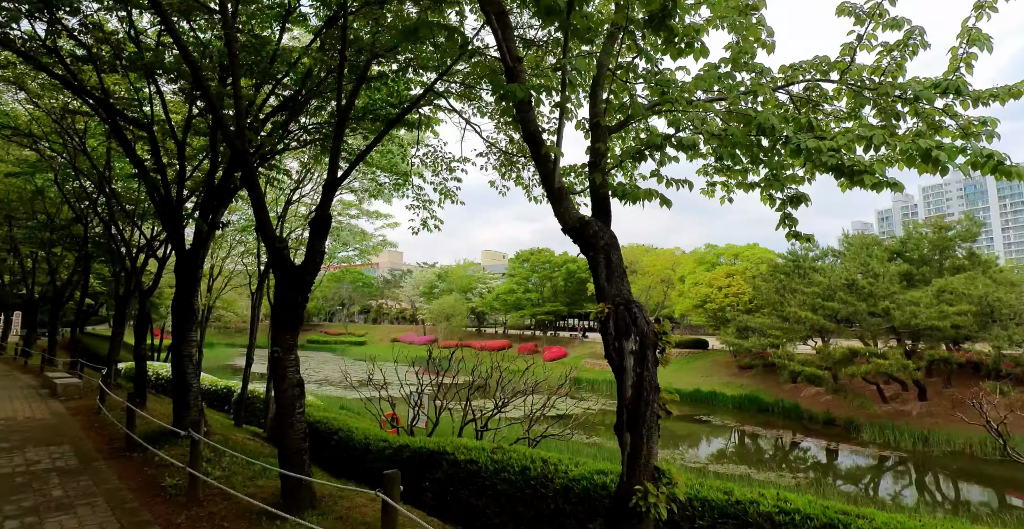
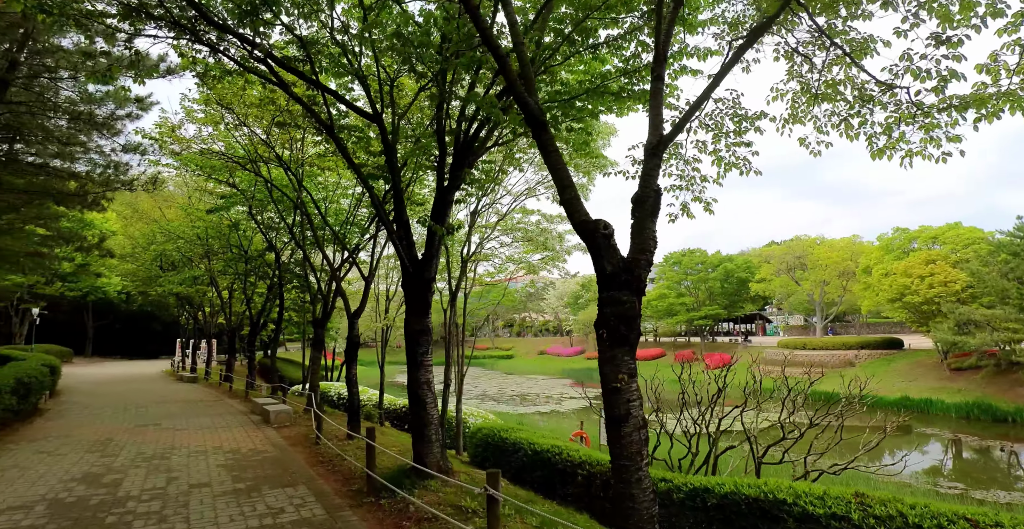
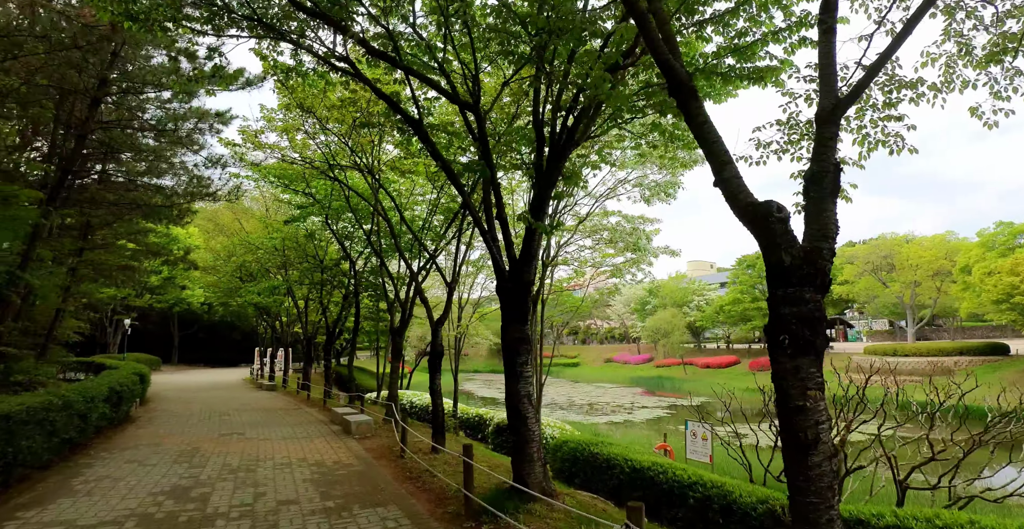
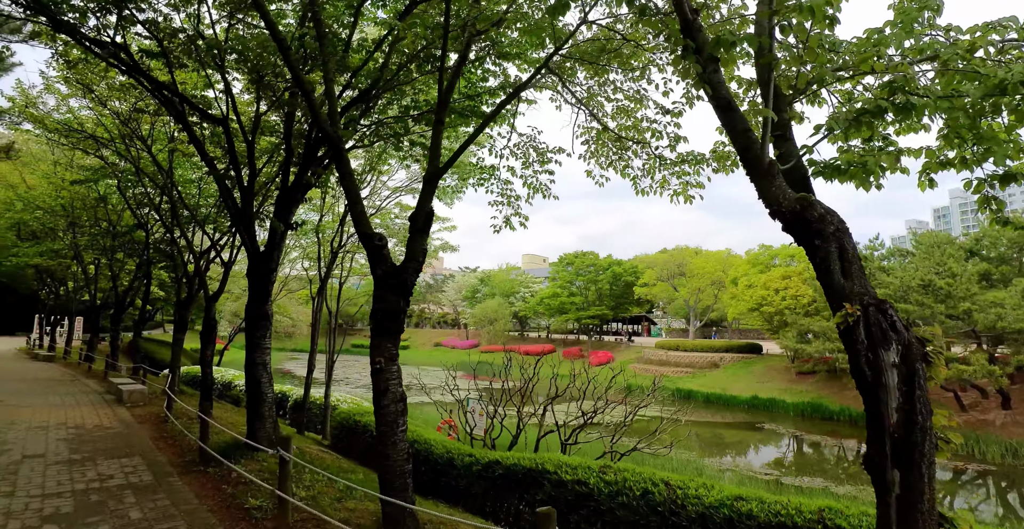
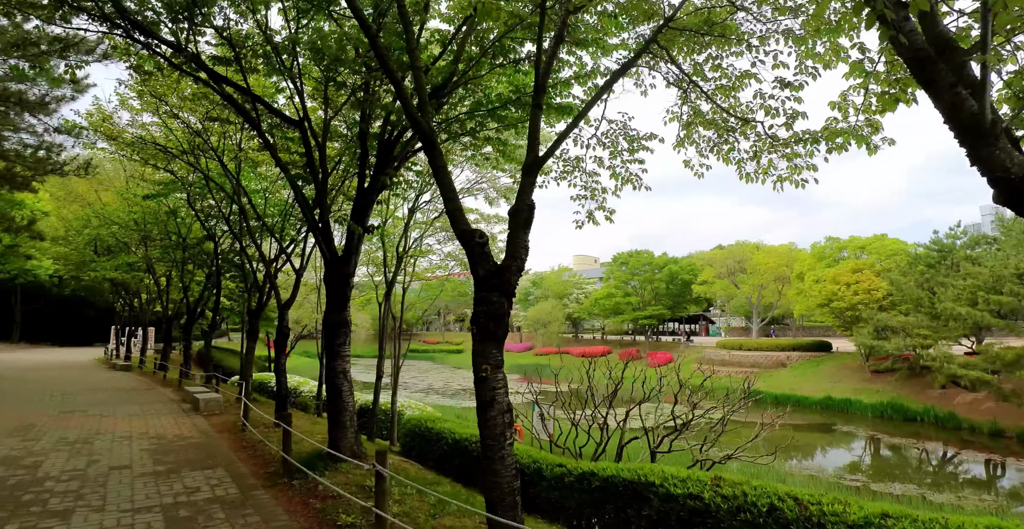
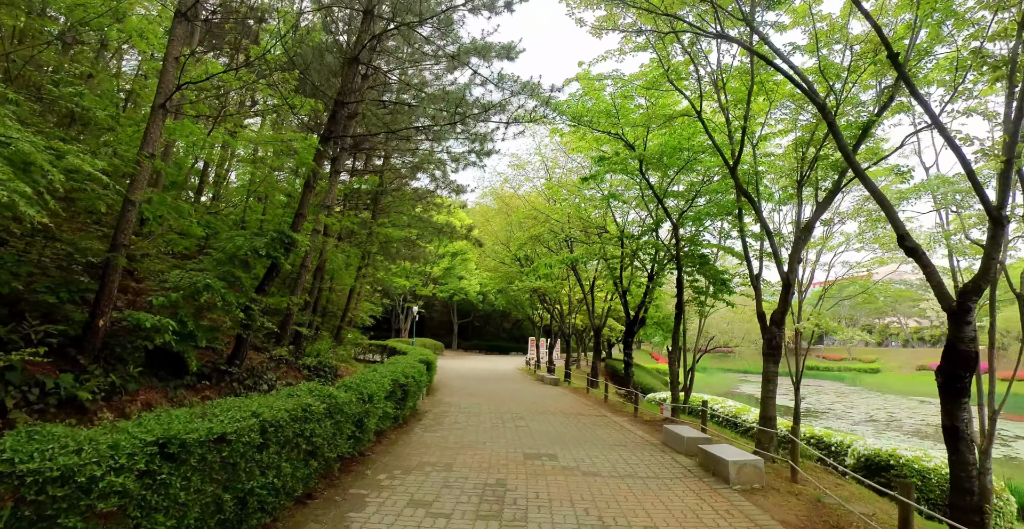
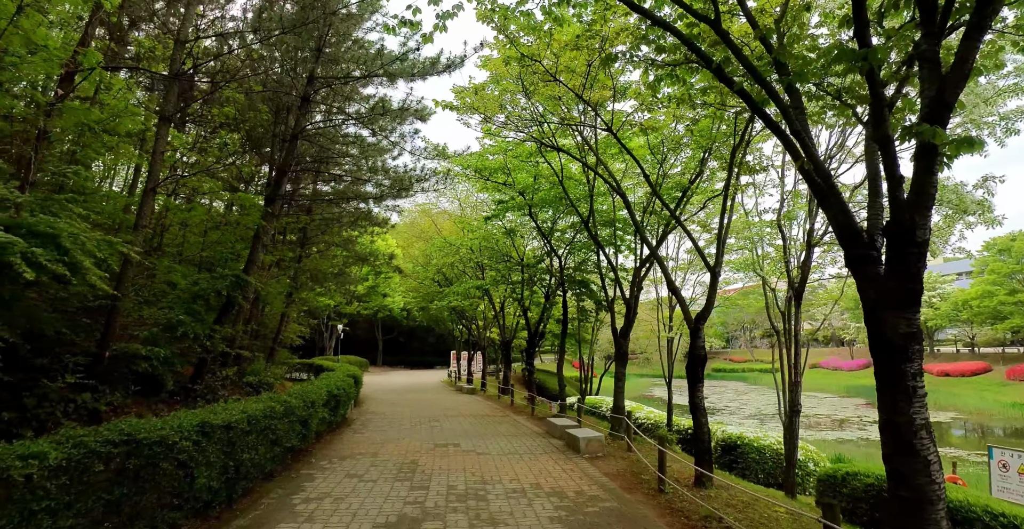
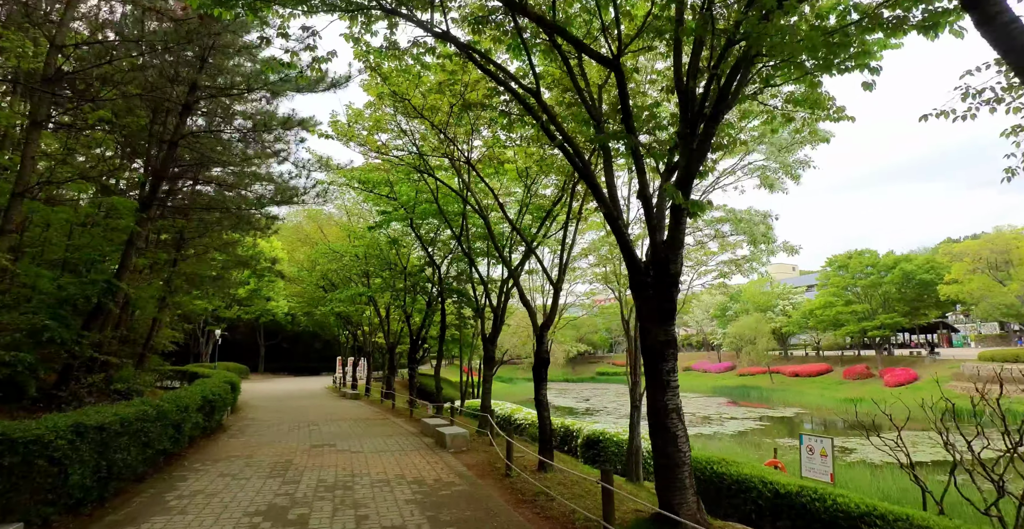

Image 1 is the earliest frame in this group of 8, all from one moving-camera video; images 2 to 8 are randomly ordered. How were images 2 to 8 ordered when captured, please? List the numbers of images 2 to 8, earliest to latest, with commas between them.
4, 5, 2, 3, 8, 7, 6
